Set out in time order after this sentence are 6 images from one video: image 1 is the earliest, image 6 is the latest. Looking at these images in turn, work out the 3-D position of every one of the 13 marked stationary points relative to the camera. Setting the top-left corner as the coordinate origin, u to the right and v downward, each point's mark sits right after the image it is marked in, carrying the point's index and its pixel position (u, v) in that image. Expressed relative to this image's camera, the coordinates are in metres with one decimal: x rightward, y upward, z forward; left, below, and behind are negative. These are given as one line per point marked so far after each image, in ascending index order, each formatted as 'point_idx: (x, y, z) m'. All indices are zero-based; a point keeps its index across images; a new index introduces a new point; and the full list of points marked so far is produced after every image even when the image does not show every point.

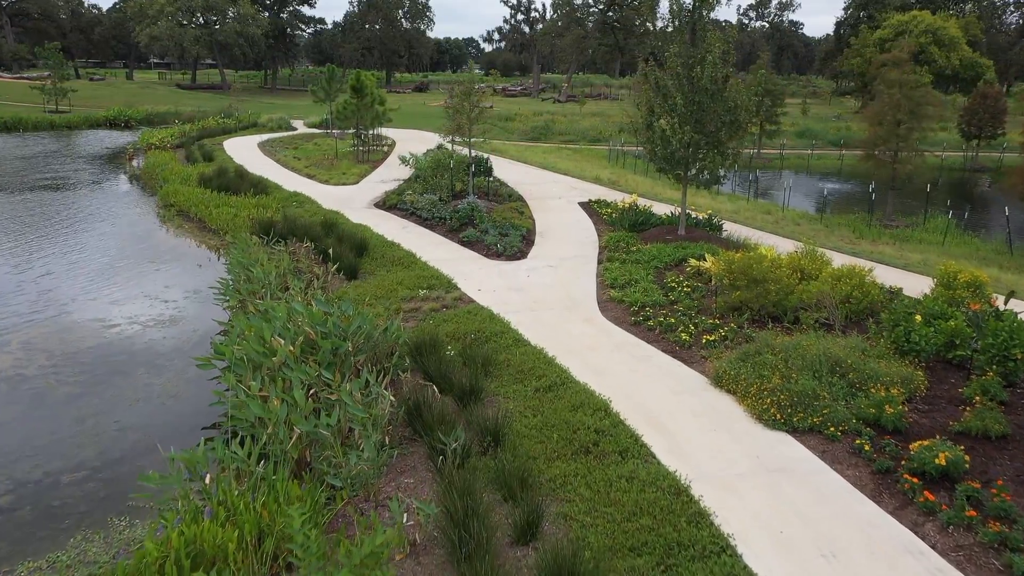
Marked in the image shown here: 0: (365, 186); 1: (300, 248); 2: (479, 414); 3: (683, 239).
0: (-2.9, +2.0, +15.9) m
1: (-2.7, +0.5, +10.1) m
2: (-0.2, -0.8, +5.0) m
3: (+2.2, +0.6, +10.2) m
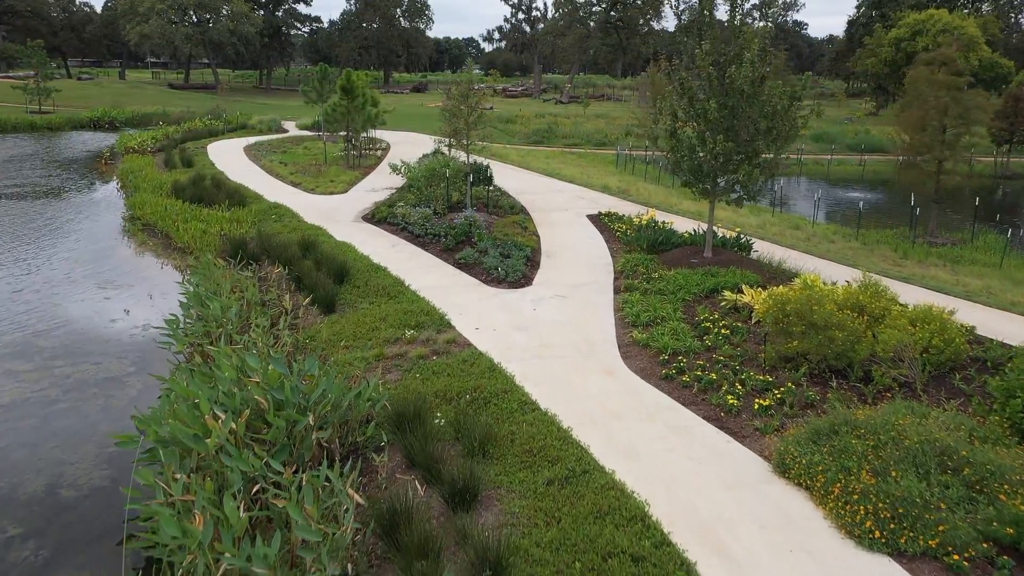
0: (-2.9, +1.7, +14.6) m
1: (-2.6, +0.1, +8.8) m
2: (-0.2, -1.1, +3.7) m
3: (+2.2, +0.3, +8.9) m
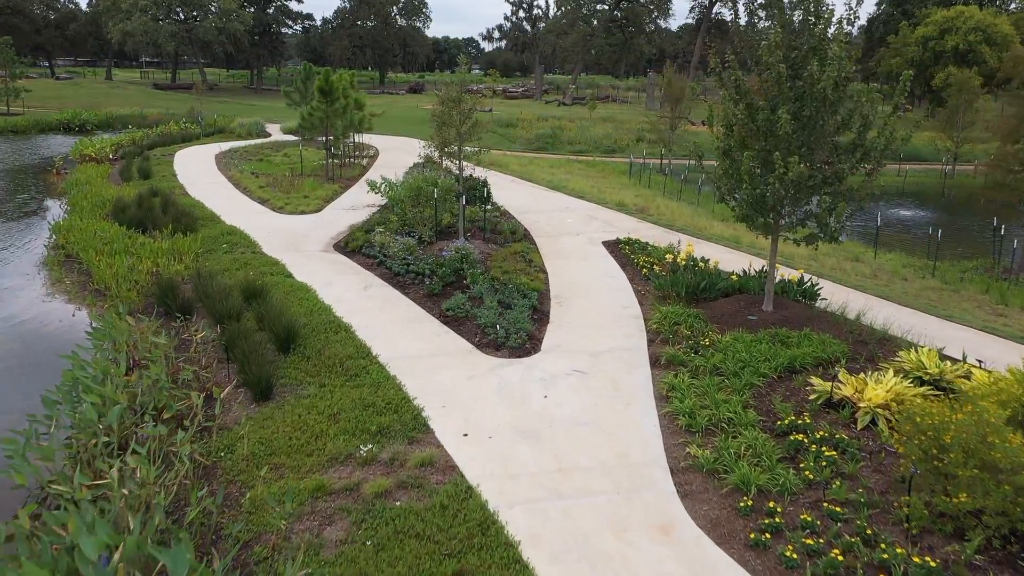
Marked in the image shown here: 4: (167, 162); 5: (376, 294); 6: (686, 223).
0: (-2.8, +1.1, +12.4) m
1: (-2.6, -0.4, +6.7) m
2: (-0.2, -1.7, +1.6) m
3: (+2.2, -0.3, +6.8) m
4: (-7.7, +2.8, +18.0) m
5: (-1.4, -0.1, +8.3) m
6: (+2.7, +1.0, +12.6) m
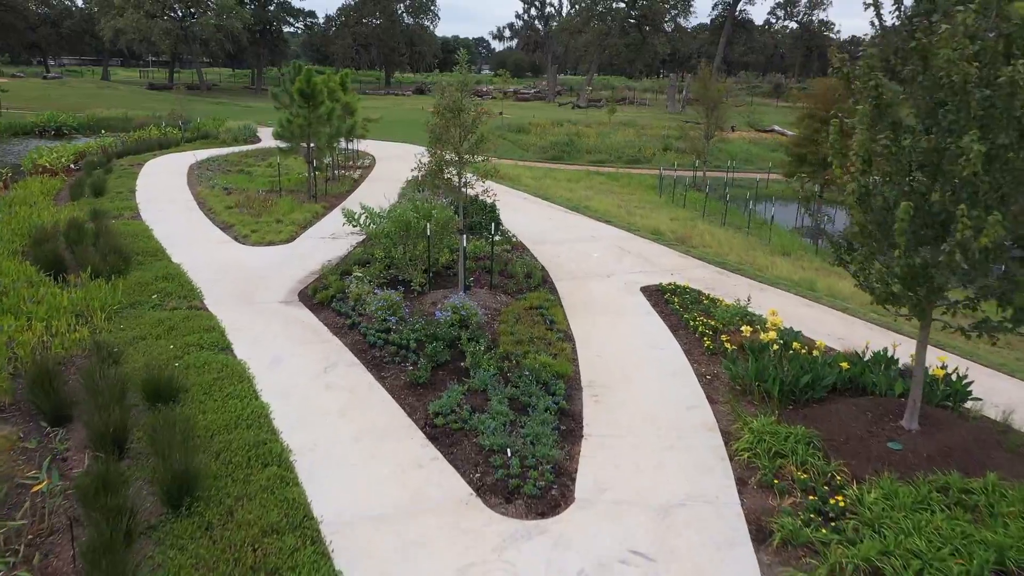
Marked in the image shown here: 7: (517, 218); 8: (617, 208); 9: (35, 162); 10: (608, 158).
0: (-2.7, +0.5, +10.1) m
1: (-2.5, -1.0, +4.4) m
2: (-0.1, -2.3, -0.8) m
3: (+2.3, -0.9, +4.4) m
4: (-7.4, +2.2, +15.7) m
5: (-1.3, -0.7, +6.0) m
6: (+2.9, +0.4, +10.2) m
7: (+0.1, +1.1, +12.3) m
8: (+1.8, +1.3, +13.5) m
9: (-10.1, +2.6, +17.2) m
10: (+2.3, +3.2, +19.8) m
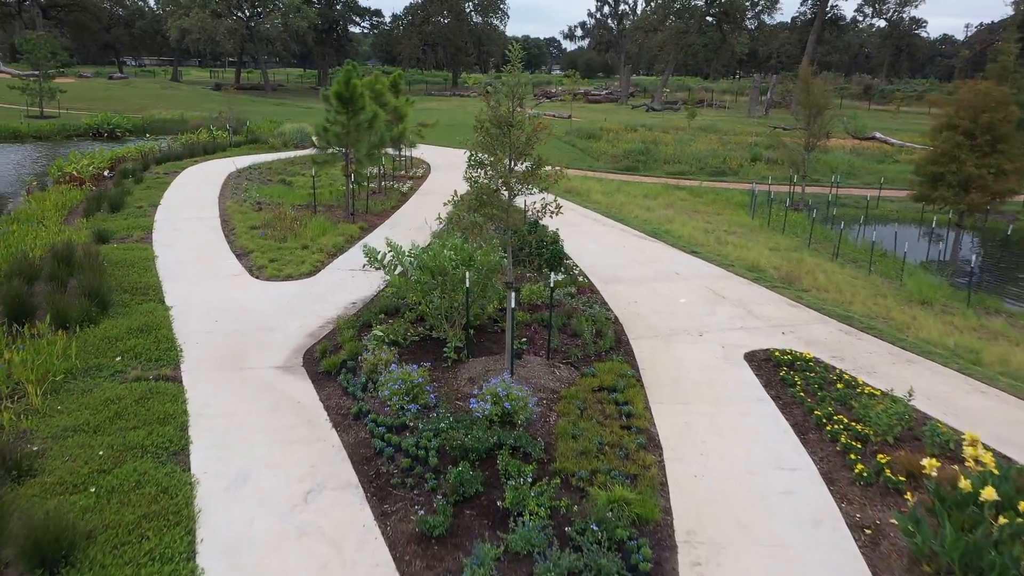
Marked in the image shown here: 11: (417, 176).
0: (-2.0, 0.0, +8.4) m
1: (-2.3, -1.5, +2.6) m
2: (-0.4, -2.8, -2.7) m
3: (+2.5, -1.5, +2.3) m
4: (-6.2, +1.8, +14.4) m
5: (-1.0, -1.2, +4.1) m
6: (+3.5, -0.2, +8.0) m
7: (+0.9, +0.5, +10.3) m
8: (+2.7, +0.8, +11.4) m
9: (-8.7, +2.3, +16.0) m
10: (+3.8, +2.6, +17.6) m
11: (-1.8, +2.1, +15.4) m
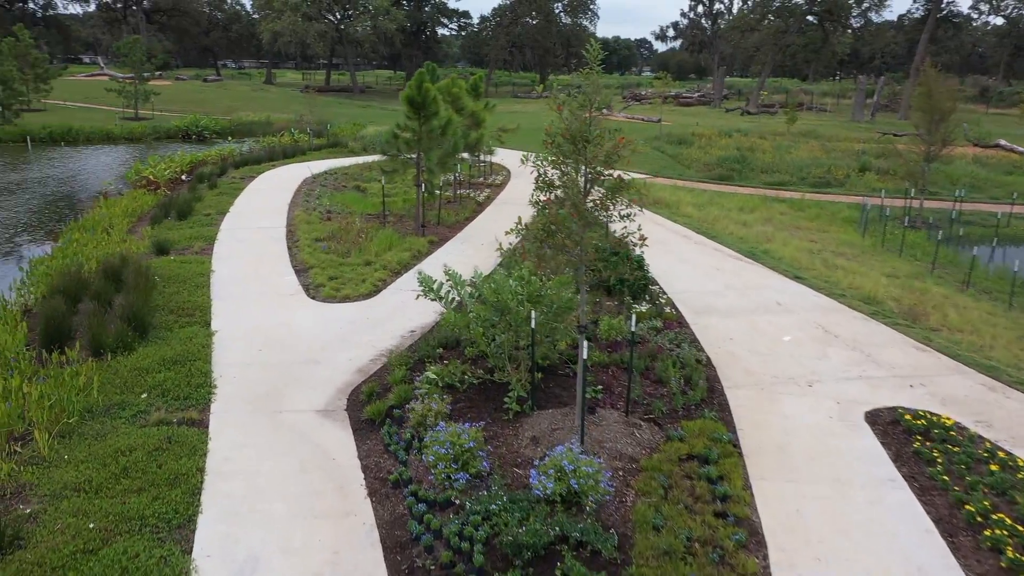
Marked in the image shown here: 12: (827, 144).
0: (-1.3, -0.2, +7.6) m
1: (-2.2, -1.7, +2.0) m
2: (-0.9, -3.0, -3.5) m
3: (+2.5, -1.8, +1.1) m
4: (-4.8, +1.7, +14.0) m
5: (-0.7, -1.4, +3.3) m
6: (+4.2, -0.6, +6.7) m
7: (+1.8, +0.2, +9.3) m
8: (+3.7, +0.4, +10.2) m
9: (-7.1, +2.2, +15.9) m
10: (+5.5, +2.2, +16.2) m
11: (-0.3, +1.9, +14.6) m
12: (+7.8, +3.6, +19.9) m
